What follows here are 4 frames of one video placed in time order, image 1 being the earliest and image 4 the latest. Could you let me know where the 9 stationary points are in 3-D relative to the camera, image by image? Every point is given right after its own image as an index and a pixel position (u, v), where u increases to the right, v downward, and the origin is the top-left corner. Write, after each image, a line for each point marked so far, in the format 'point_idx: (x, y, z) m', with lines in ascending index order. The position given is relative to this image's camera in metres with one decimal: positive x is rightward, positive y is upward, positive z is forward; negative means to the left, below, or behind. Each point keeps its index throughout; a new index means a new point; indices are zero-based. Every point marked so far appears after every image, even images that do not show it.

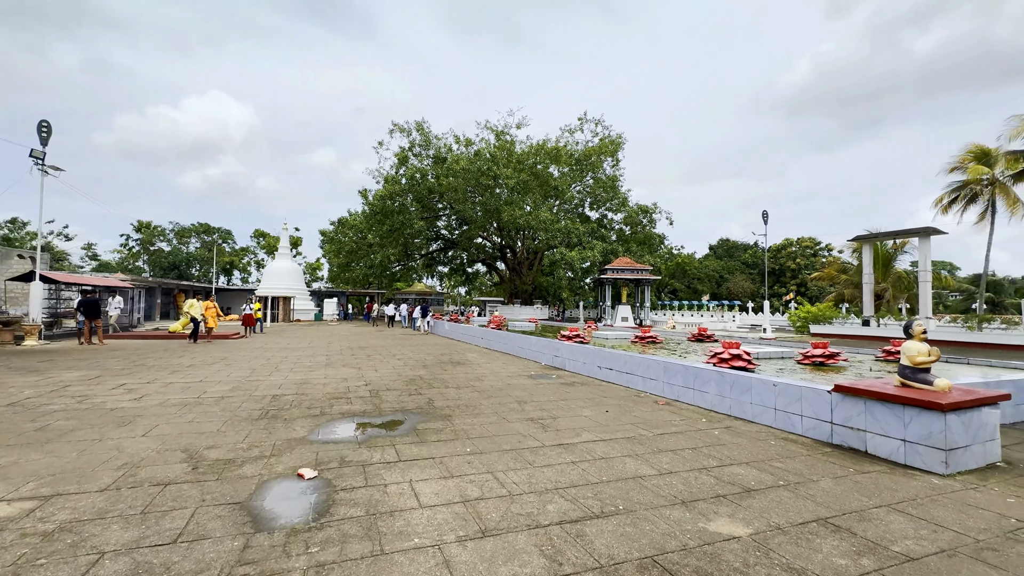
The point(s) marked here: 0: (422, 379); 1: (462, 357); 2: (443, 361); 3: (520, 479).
0: (-1.6, -1.6, +7.9) m
1: (-1.3, -1.8, +11.4) m
2: (-1.6, -1.7, +10.7) m
3: (+0.1, -1.4, +3.3) m
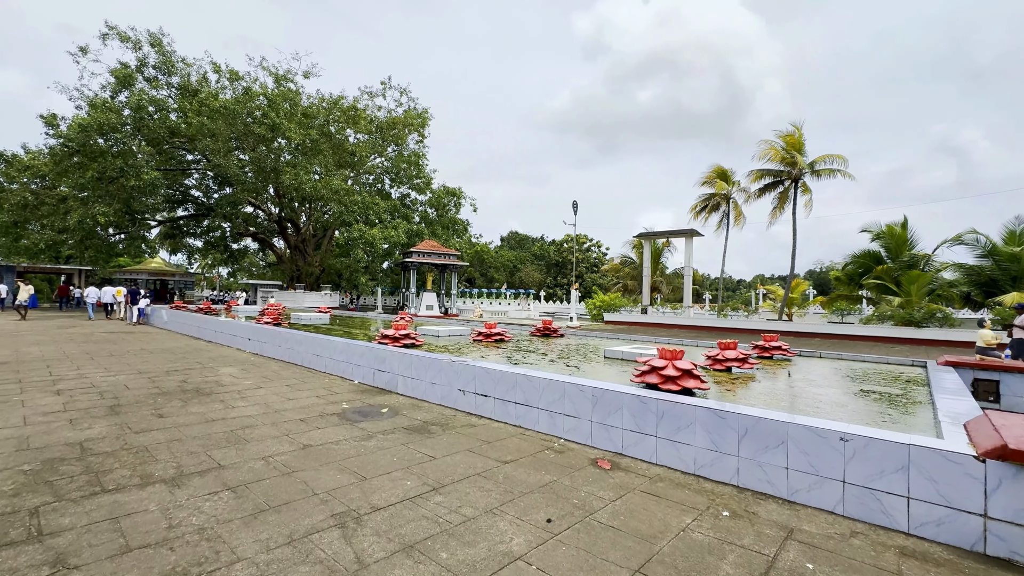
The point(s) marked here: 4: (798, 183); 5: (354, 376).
0: (-3.3, -1.3, +3.4) m
1: (-4.6, -1.3, +6.7) m
2: (-4.6, -1.3, +5.9) m
3: (+0.2, -1.3, 0.0) m
4: (+12.5, +4.6, +19.6) m
5: (-2.4, -1.3, +6.8) m
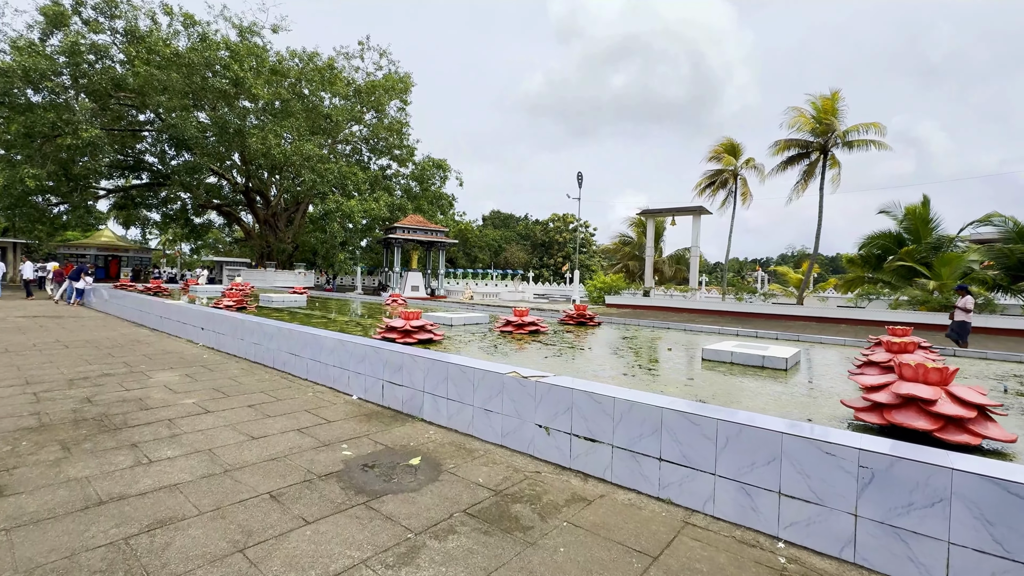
0: (-2.4, -1.1, +1.3) m
1: (-3.8, -1.0, +4.5) m
2: (-3.8, -1.1, +3.7) m
3: (+1.3, -1.3, -1.9) m
4: (+12.6, +5.3, +17.9) m
5: (-1.7, -1.0, +4.6) m
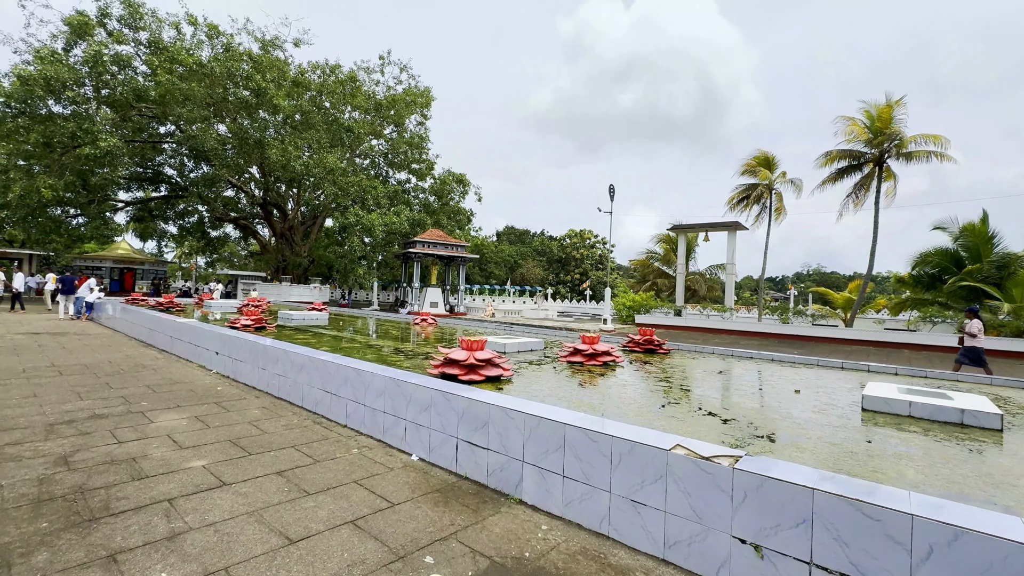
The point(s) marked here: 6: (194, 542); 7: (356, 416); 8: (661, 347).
0: (-1.6, -1.2, +0.1) m
1: (-3.0, -1.2, +3.4) m
2: (-2.9, -1.2, +2.6) m
3: (+2.0, -1.3, -3.2) m
4: (+13.8, +4.5, +16.7) m
5: (-0.8, -1.2, +3.5) m
6: (-1.6, -1.3, +2.3) m
7: (-1.4, -1.1, +4.0) m
8: (+2.6, -1.0, +7.5) m
